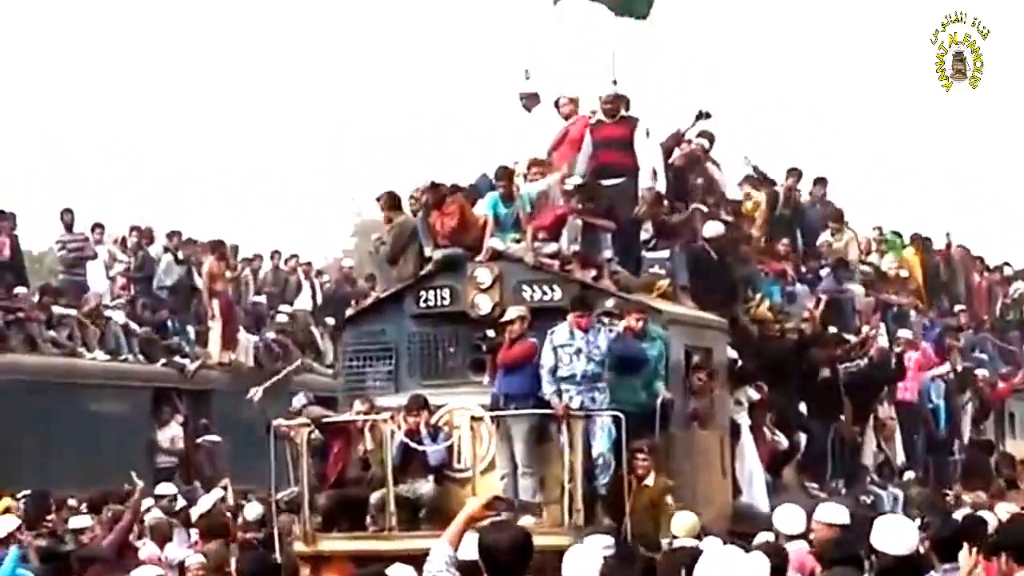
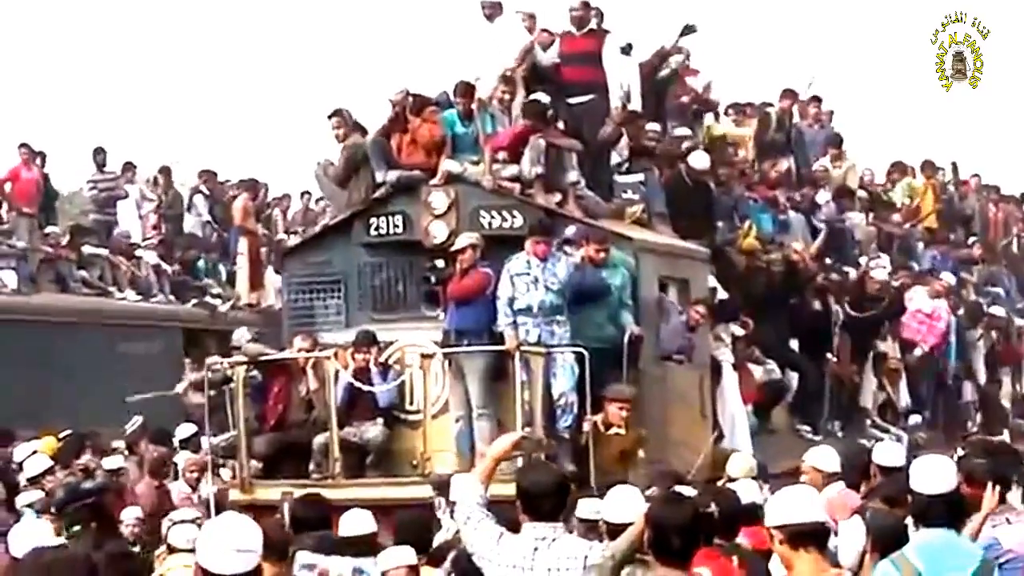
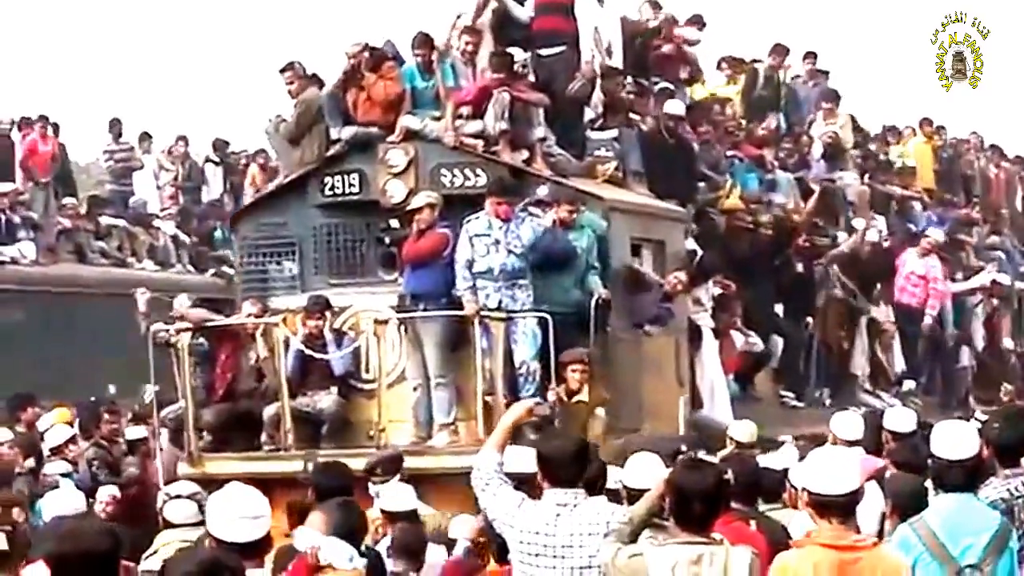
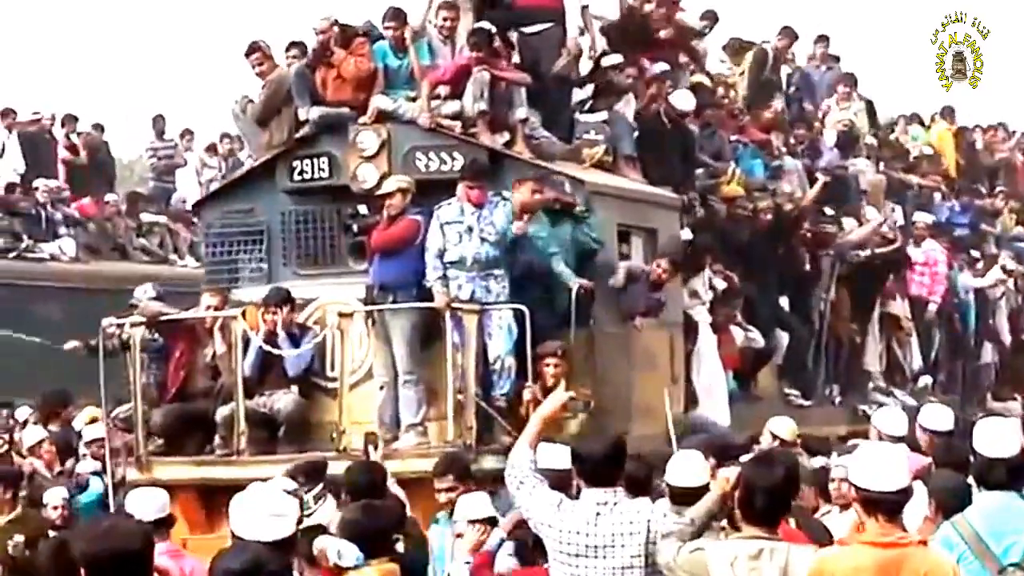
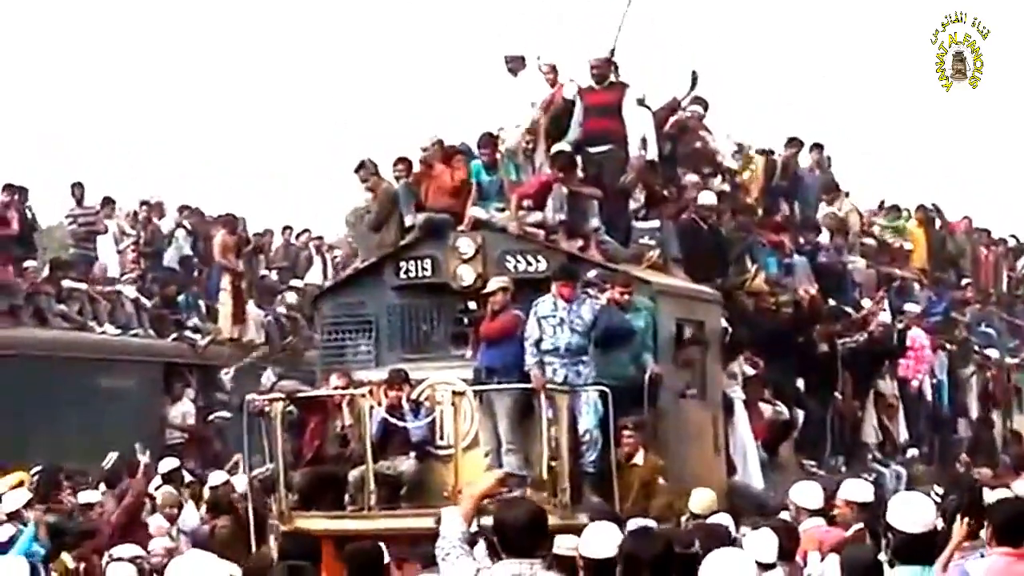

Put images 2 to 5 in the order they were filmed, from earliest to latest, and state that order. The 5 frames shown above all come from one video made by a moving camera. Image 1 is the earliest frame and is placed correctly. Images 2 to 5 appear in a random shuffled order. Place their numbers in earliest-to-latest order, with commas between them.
5, 2, 3, 4
